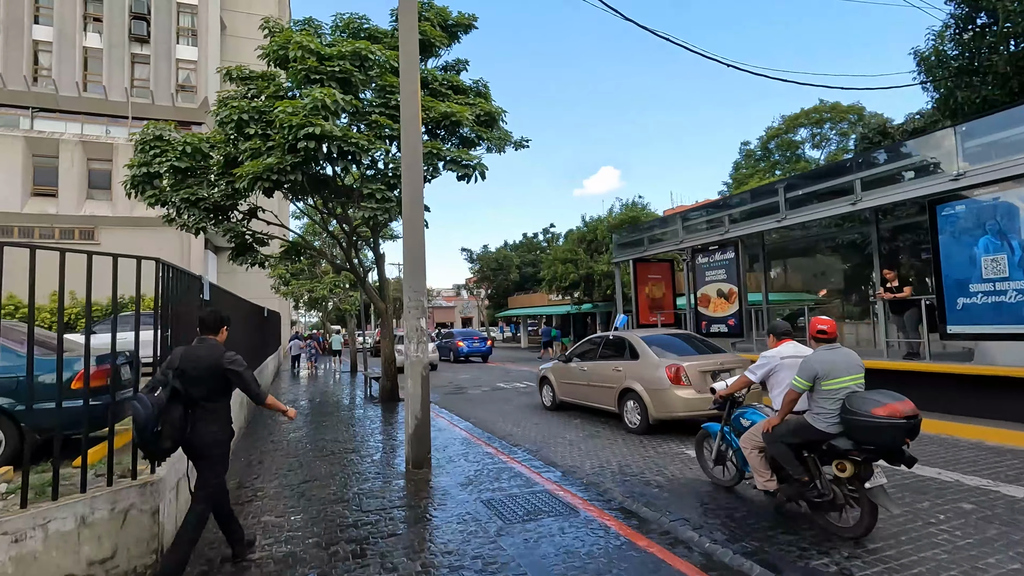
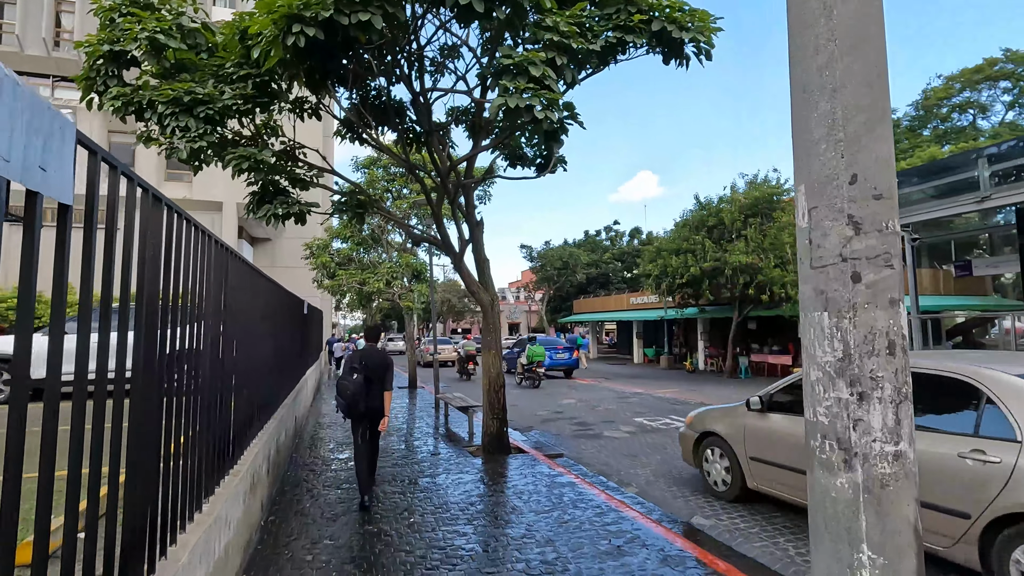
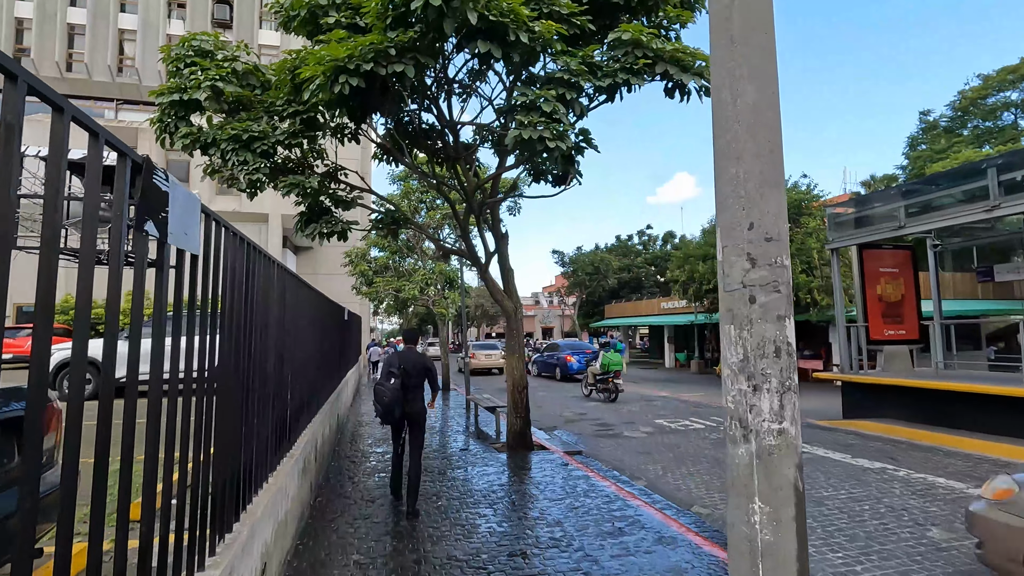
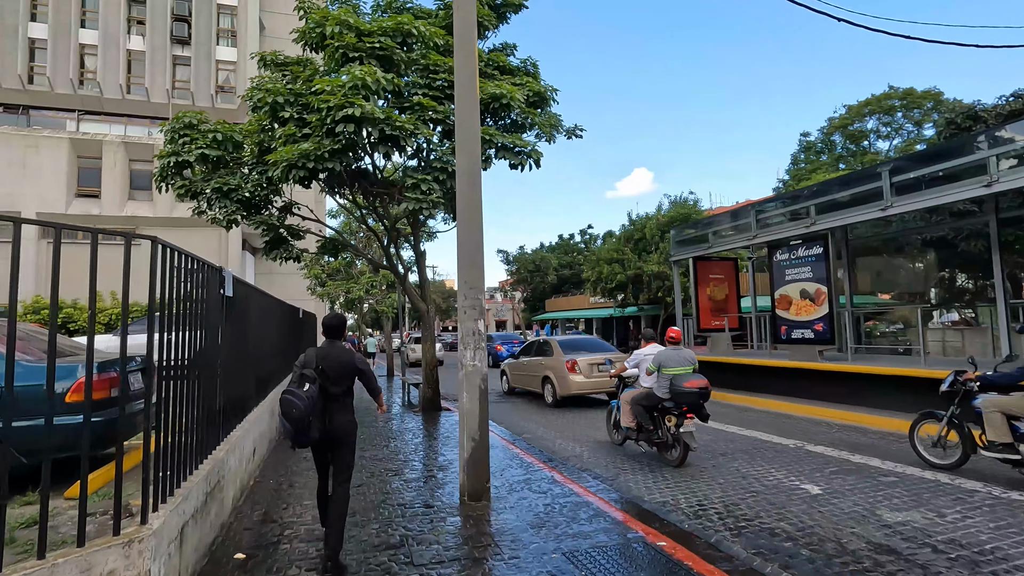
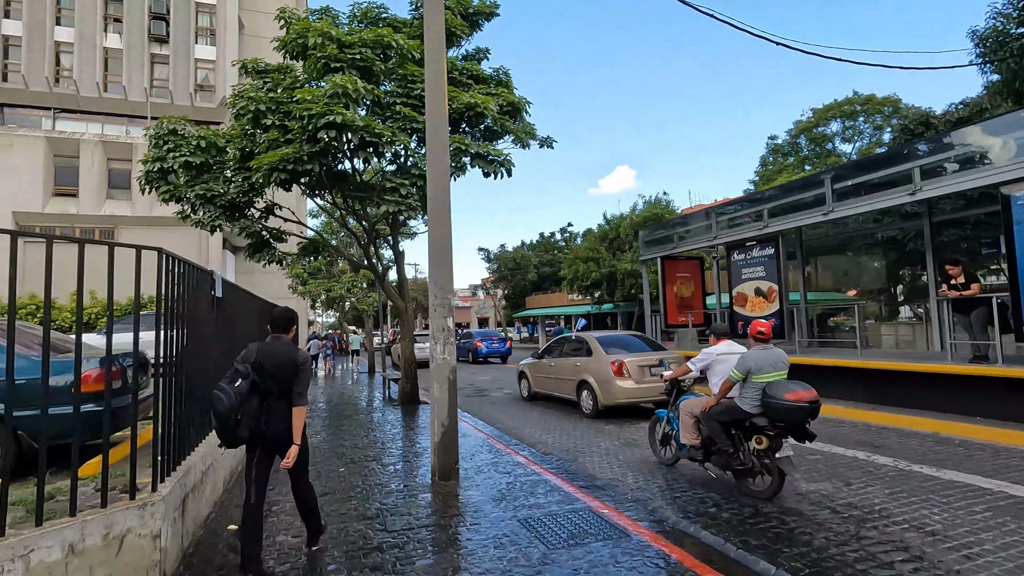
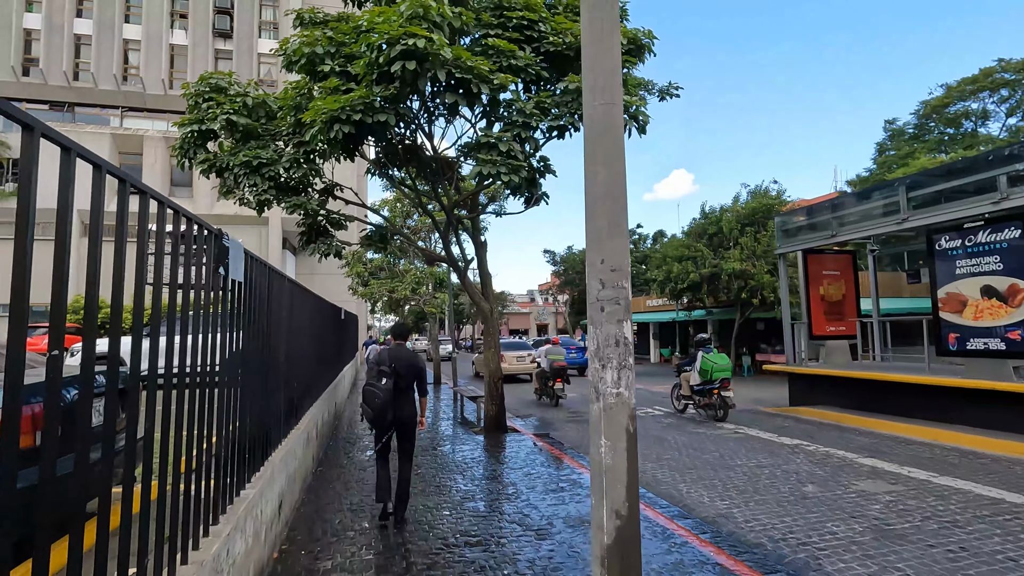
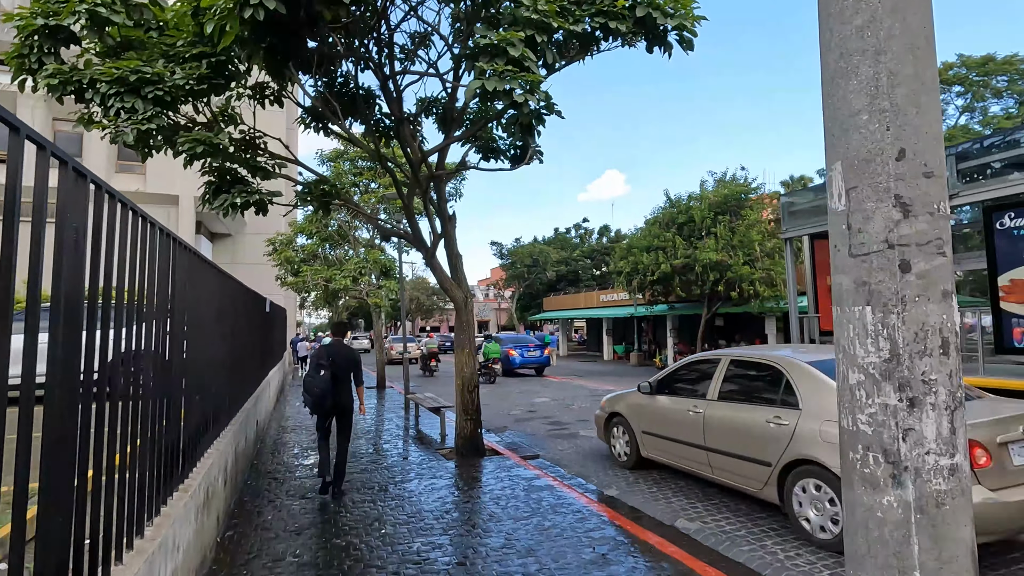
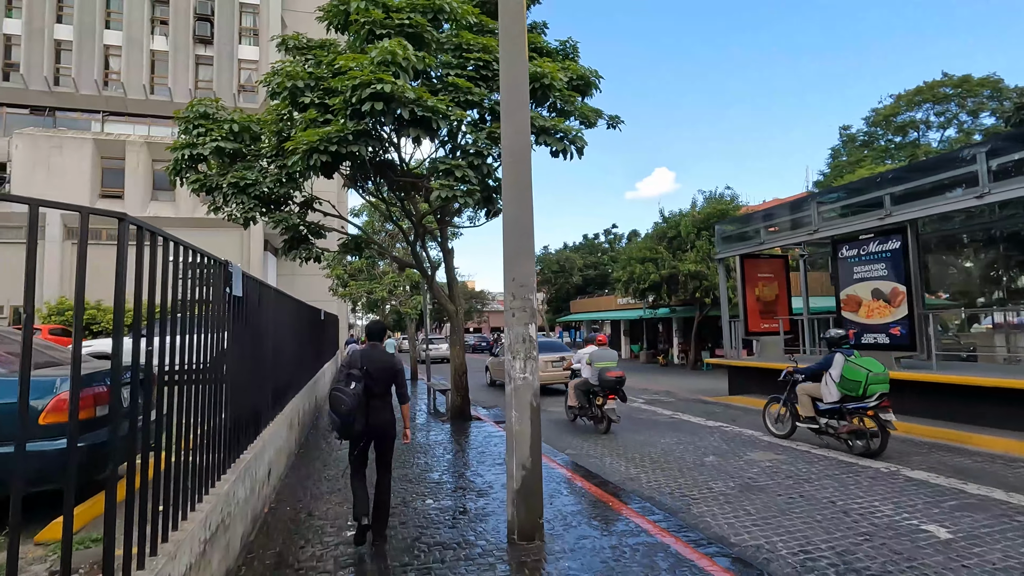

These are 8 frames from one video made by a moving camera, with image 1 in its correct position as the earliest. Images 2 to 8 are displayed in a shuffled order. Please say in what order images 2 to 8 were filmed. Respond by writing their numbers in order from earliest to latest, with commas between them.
5, 4, 8, 6, 3, 2, 7
